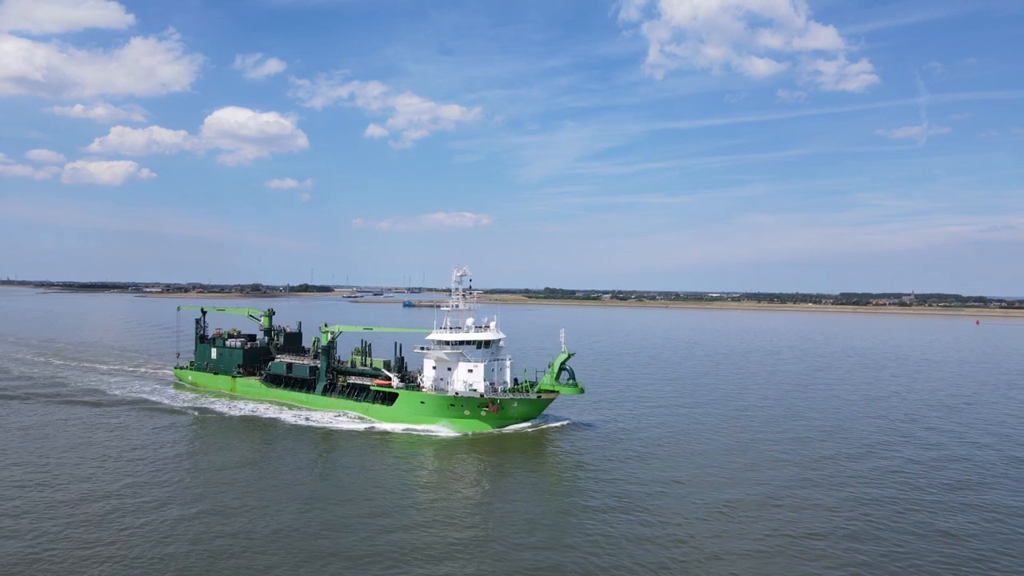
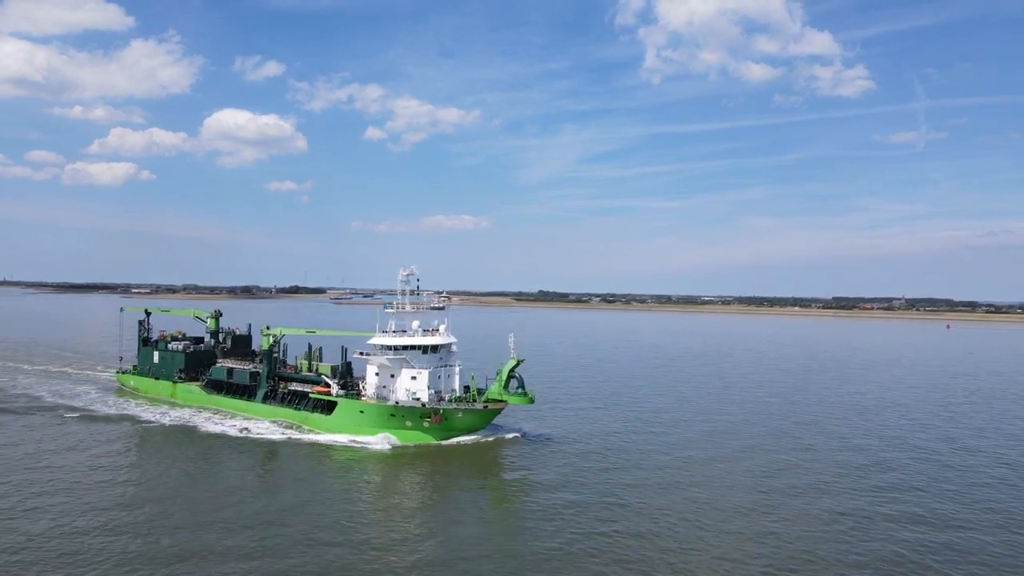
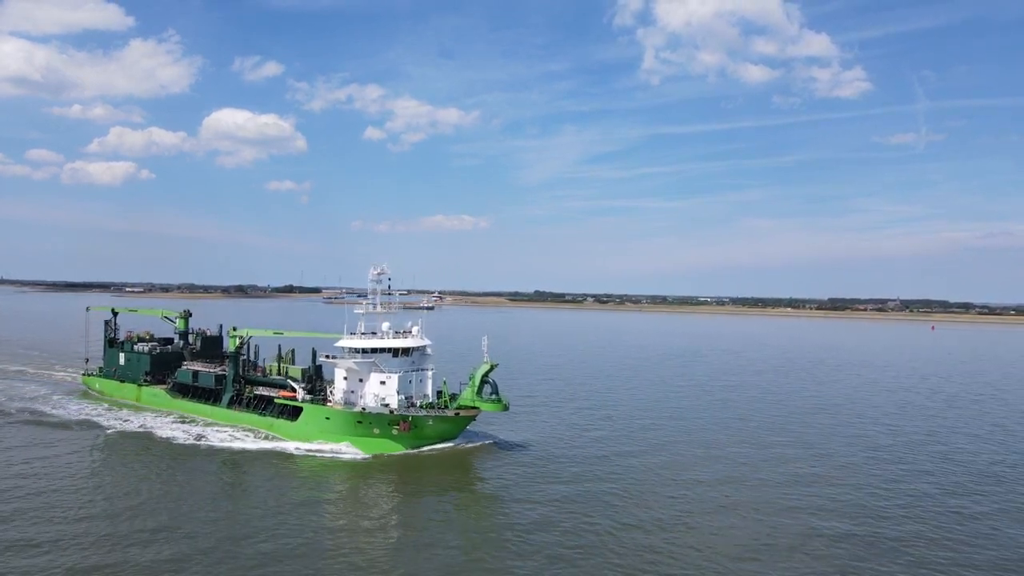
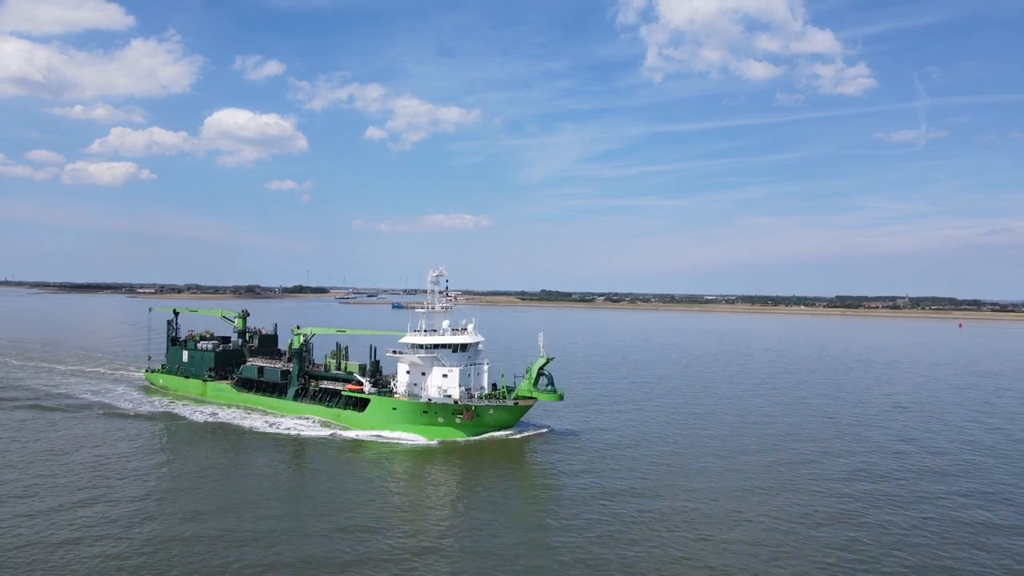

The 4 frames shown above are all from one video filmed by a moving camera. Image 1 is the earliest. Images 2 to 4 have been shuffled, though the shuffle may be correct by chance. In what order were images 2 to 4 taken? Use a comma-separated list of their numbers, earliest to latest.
4, 2, 3
